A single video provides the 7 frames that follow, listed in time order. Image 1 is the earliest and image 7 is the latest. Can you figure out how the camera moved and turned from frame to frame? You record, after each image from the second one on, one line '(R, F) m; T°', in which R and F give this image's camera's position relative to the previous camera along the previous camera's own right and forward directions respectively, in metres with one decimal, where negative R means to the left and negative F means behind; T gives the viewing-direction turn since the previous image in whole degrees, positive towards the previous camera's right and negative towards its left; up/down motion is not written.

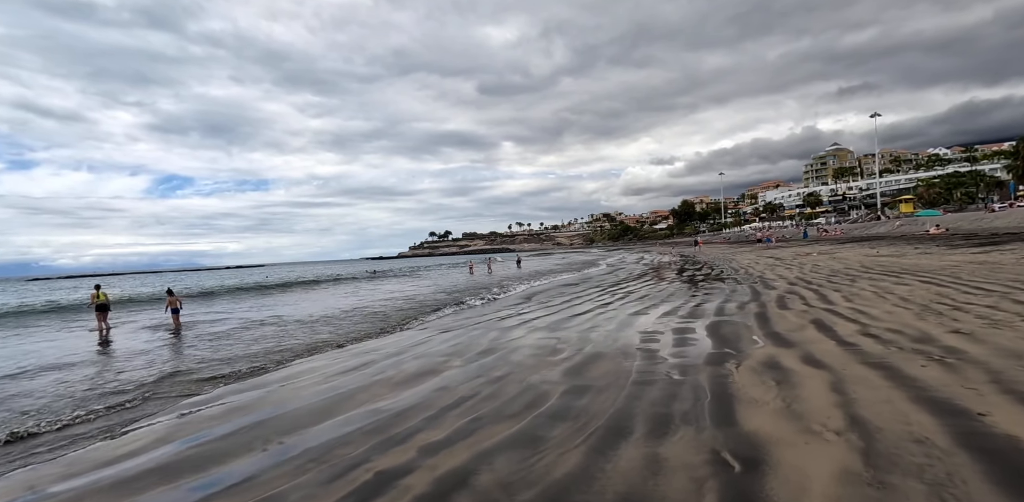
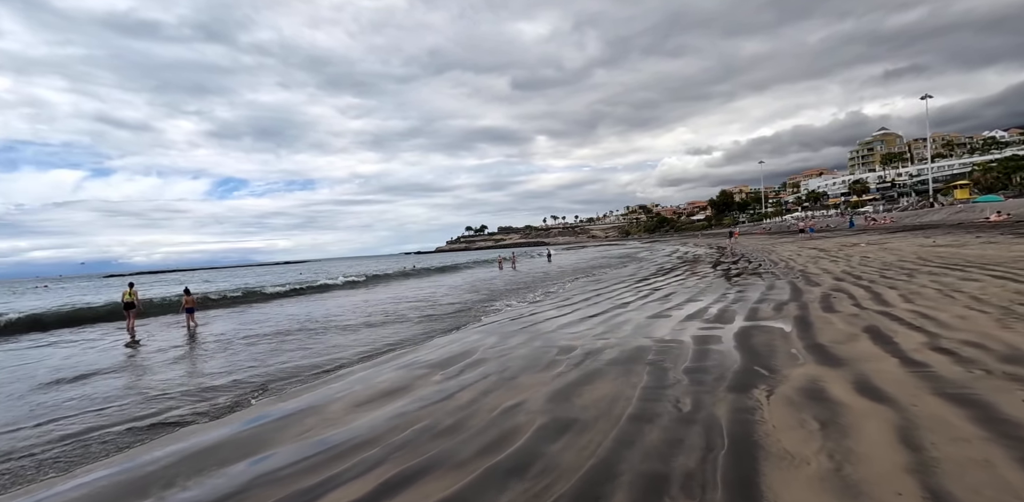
(+0.4, +0.8) m; -4°
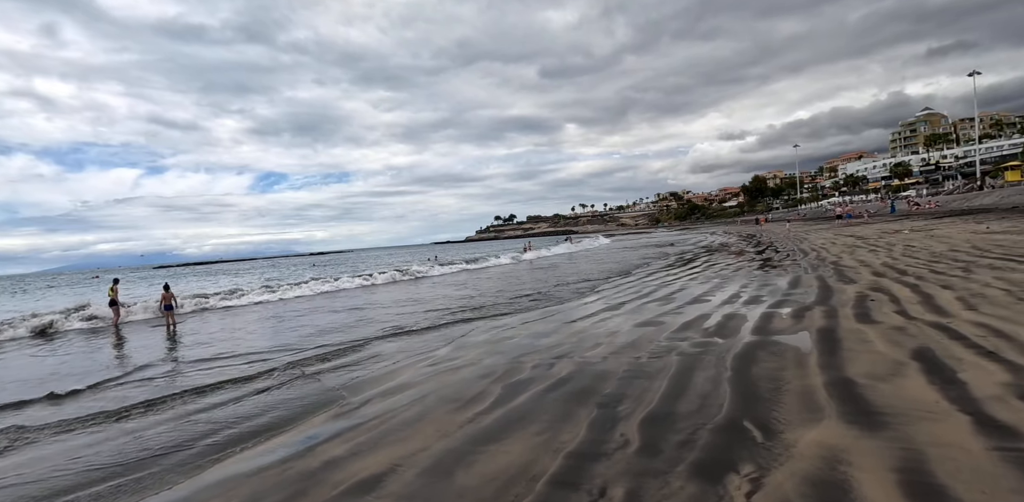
(+0.9, +1.3) m; -3°
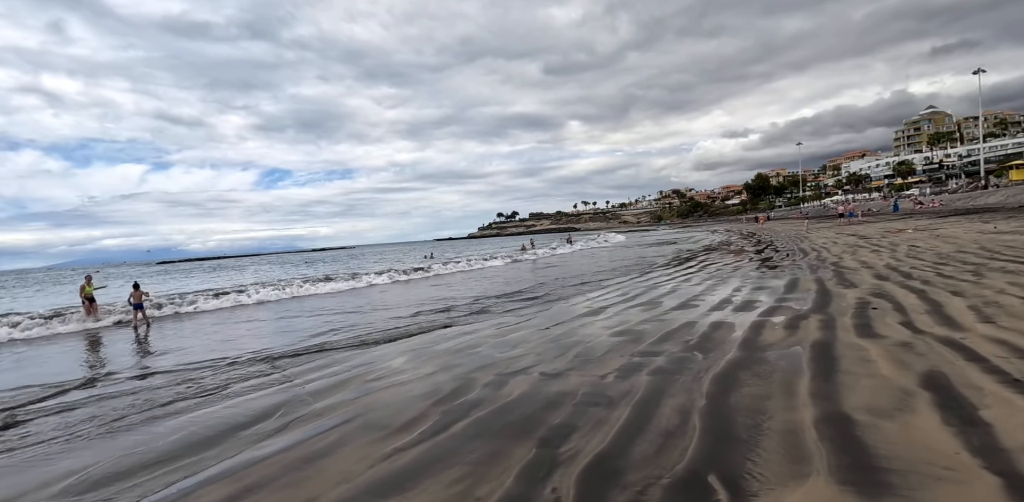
(+0.4, +0.6) m; 0°
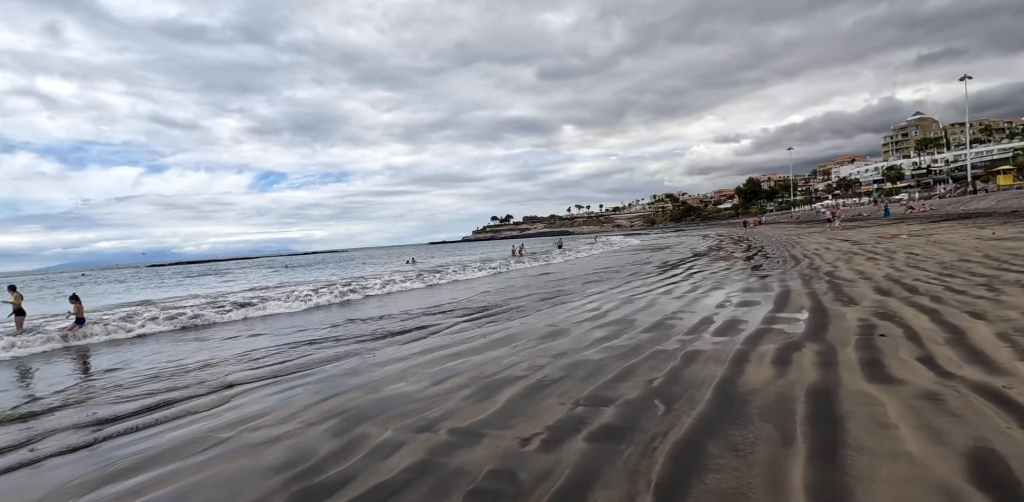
(+0.6, +1.0) m; +1°
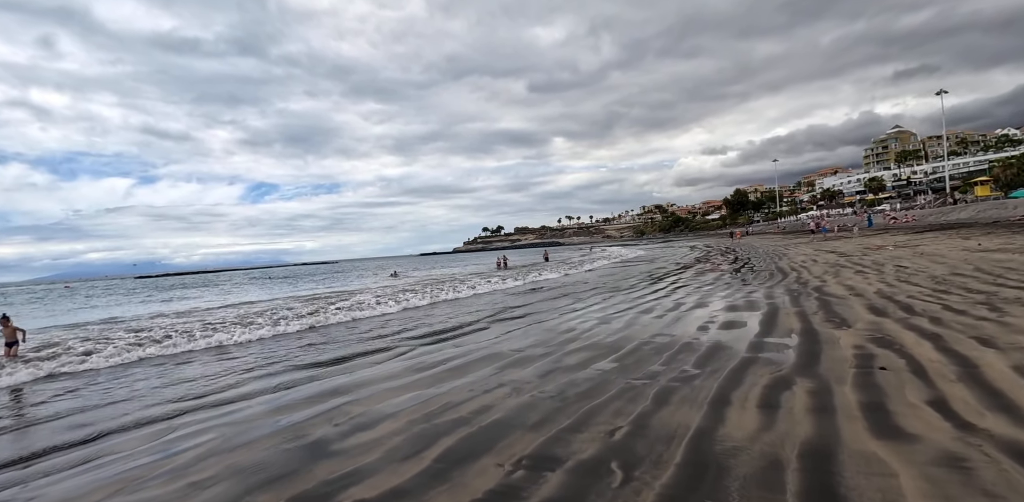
(+0.4, +0.7) m; +1°
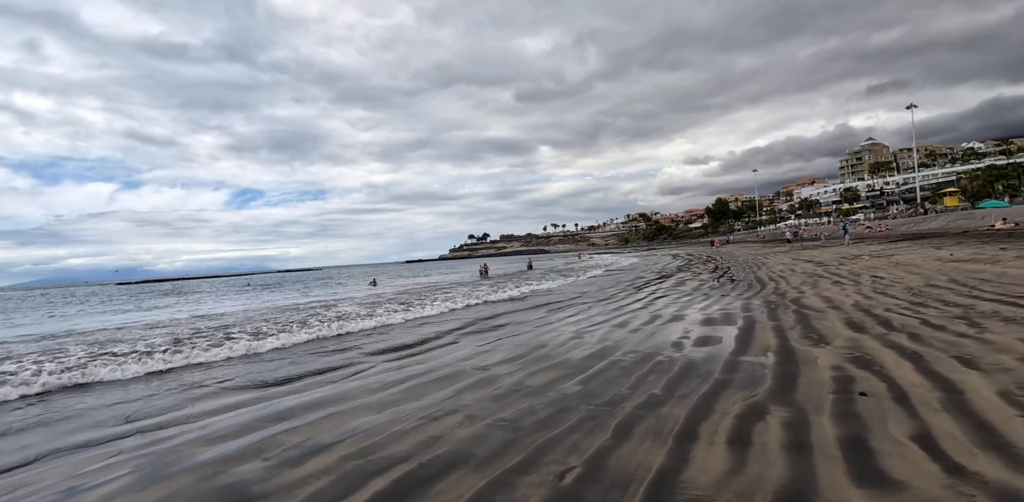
(+0.3, +0.4) m; +2°
